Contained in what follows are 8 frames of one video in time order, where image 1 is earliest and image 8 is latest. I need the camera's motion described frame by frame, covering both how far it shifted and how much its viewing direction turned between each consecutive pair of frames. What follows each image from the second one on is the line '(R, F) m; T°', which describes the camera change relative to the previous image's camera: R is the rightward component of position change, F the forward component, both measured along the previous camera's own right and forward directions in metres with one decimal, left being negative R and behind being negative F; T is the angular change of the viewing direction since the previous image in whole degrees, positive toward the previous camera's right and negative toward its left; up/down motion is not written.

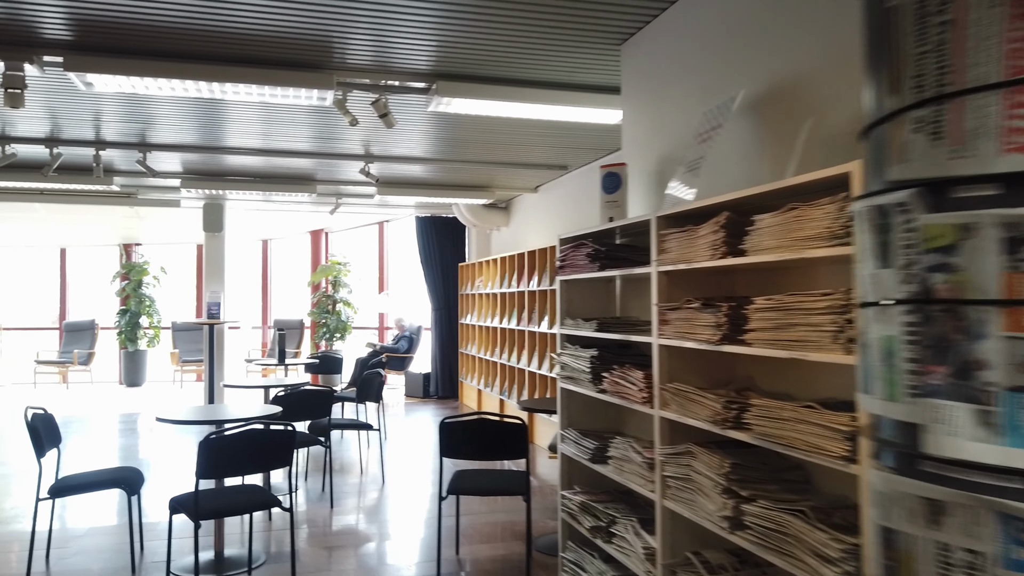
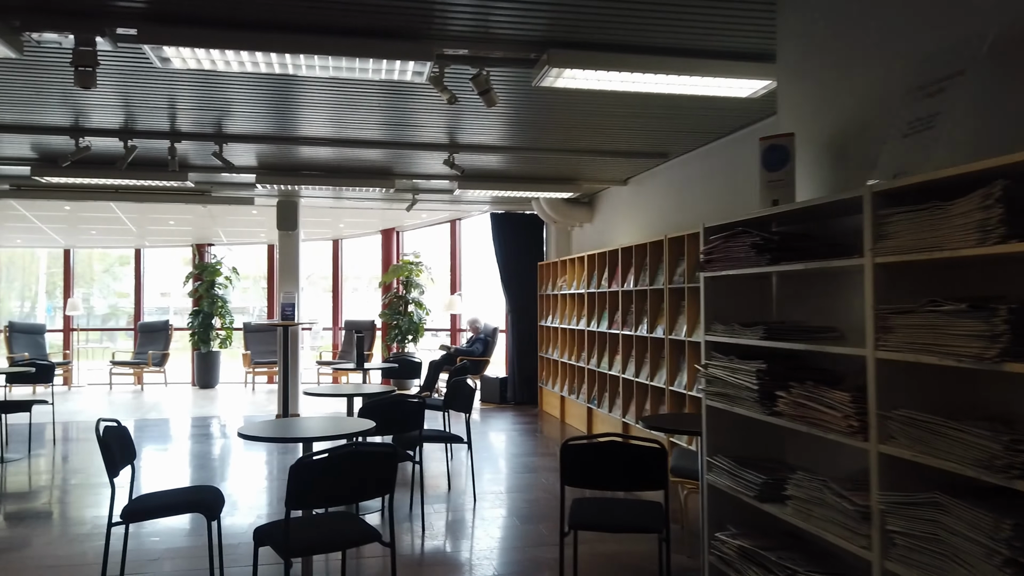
(-0.3, +0.5) m; -4°
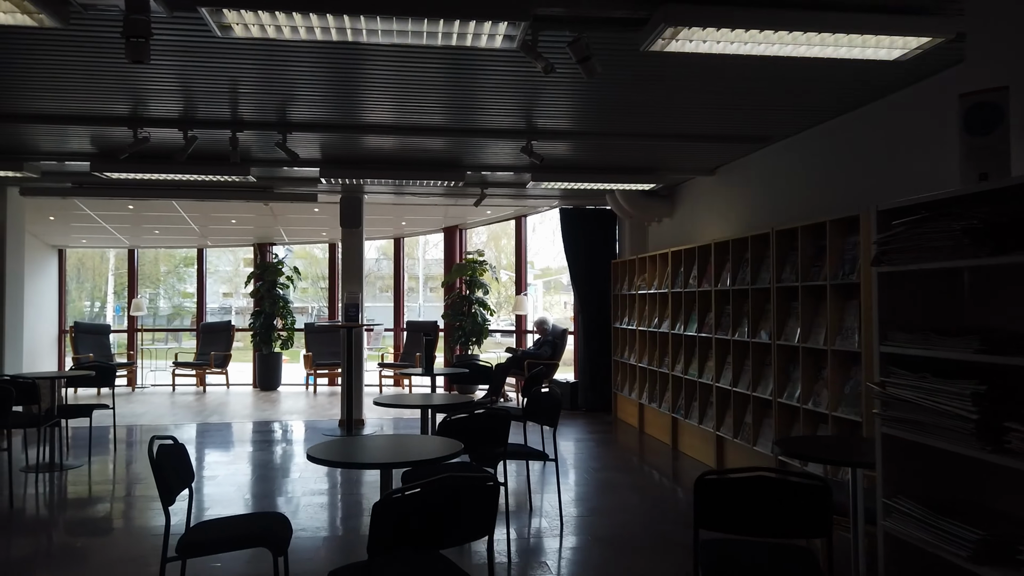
(-0.2, +0.5) m; -4°
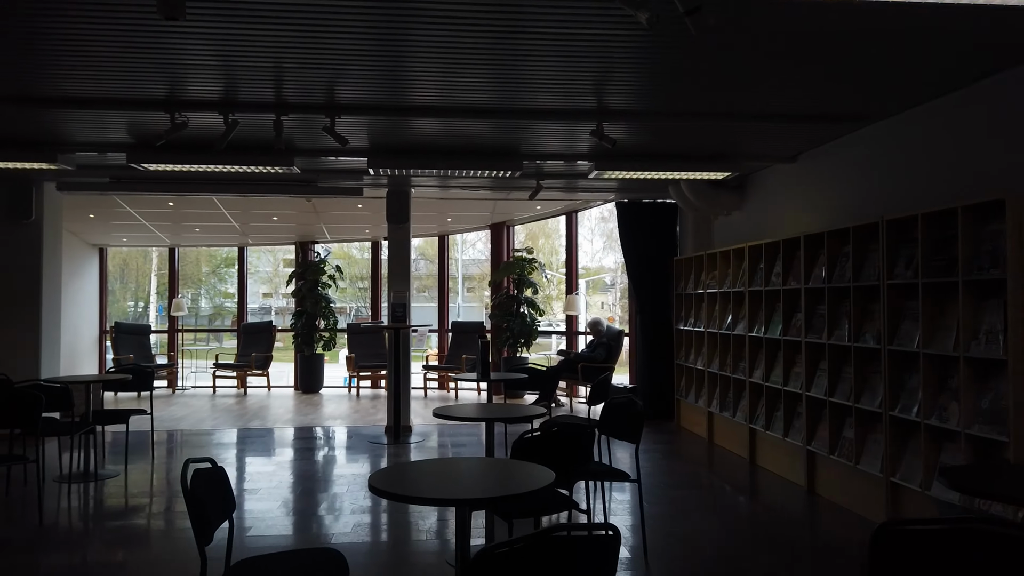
(-0.2, +0.5) m; -3°
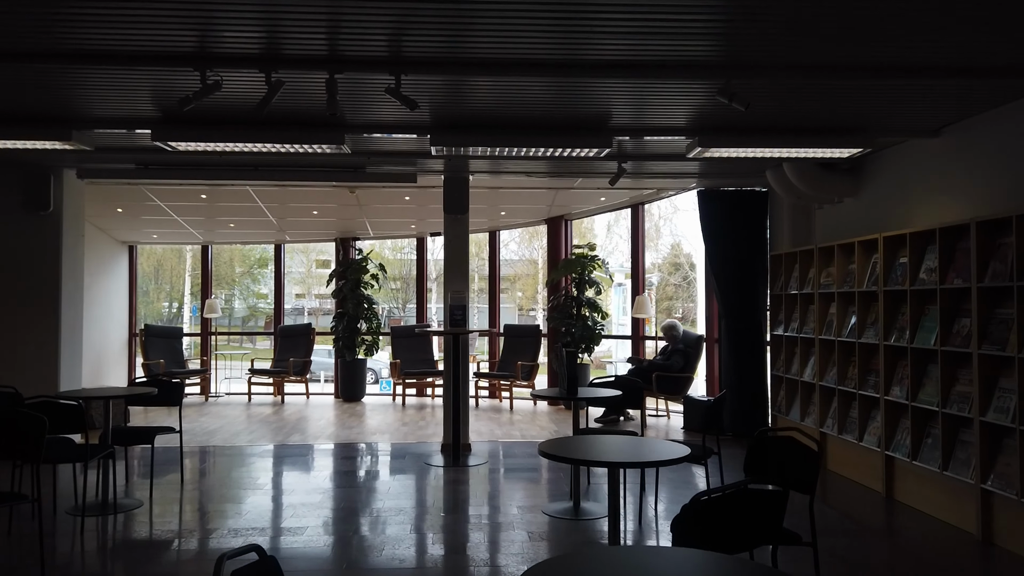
(-0.4, +0.9) m; -2°
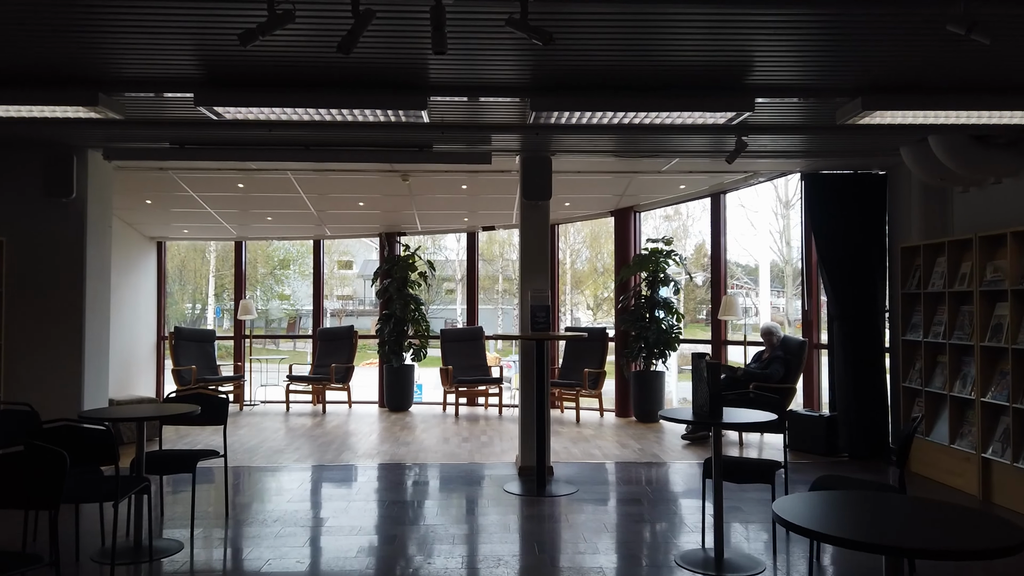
(-0.5, +0.9) m; -1°
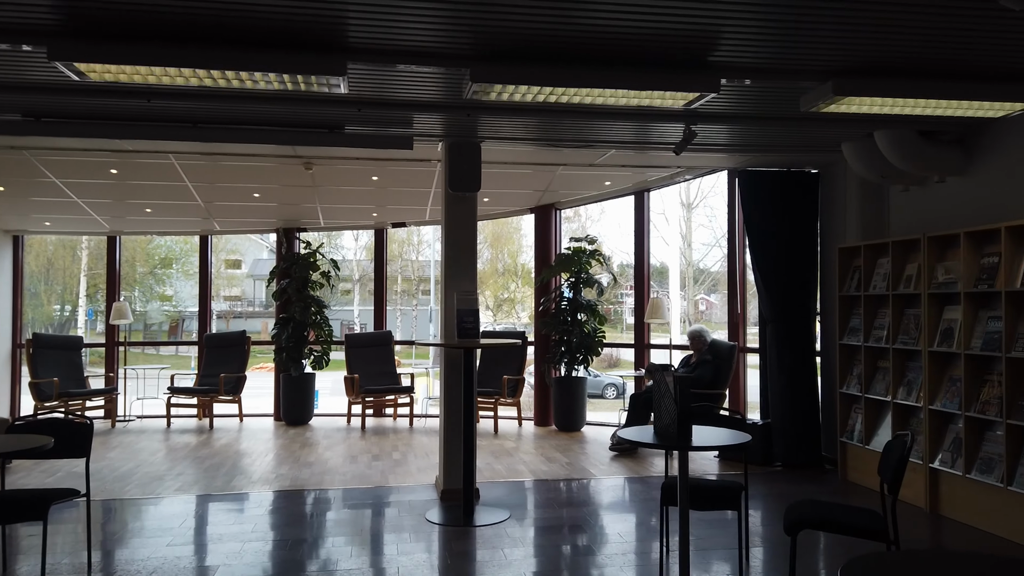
(-0.2, +0.6) m; +8°
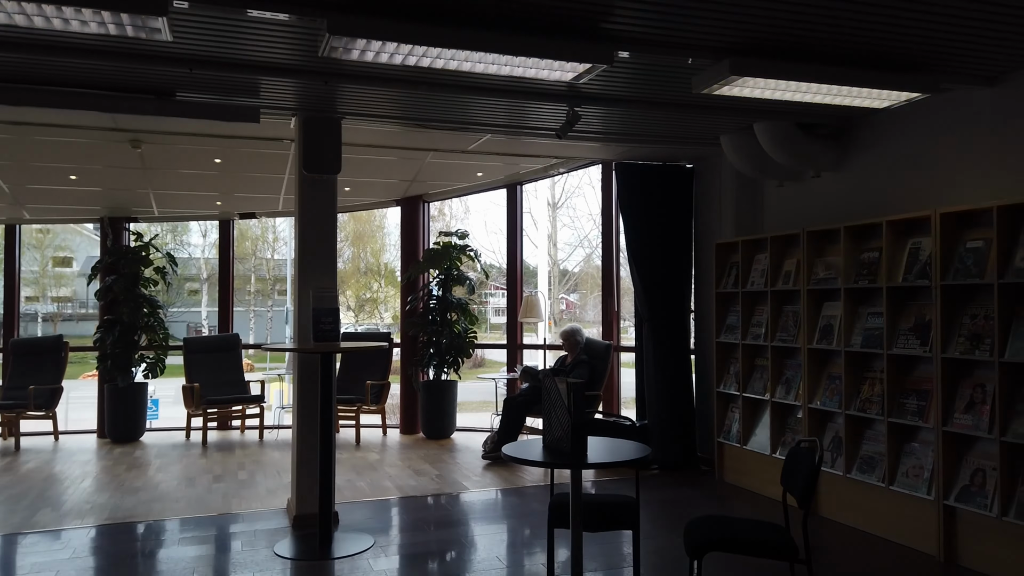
(0.0, +0.5) m; +10°
